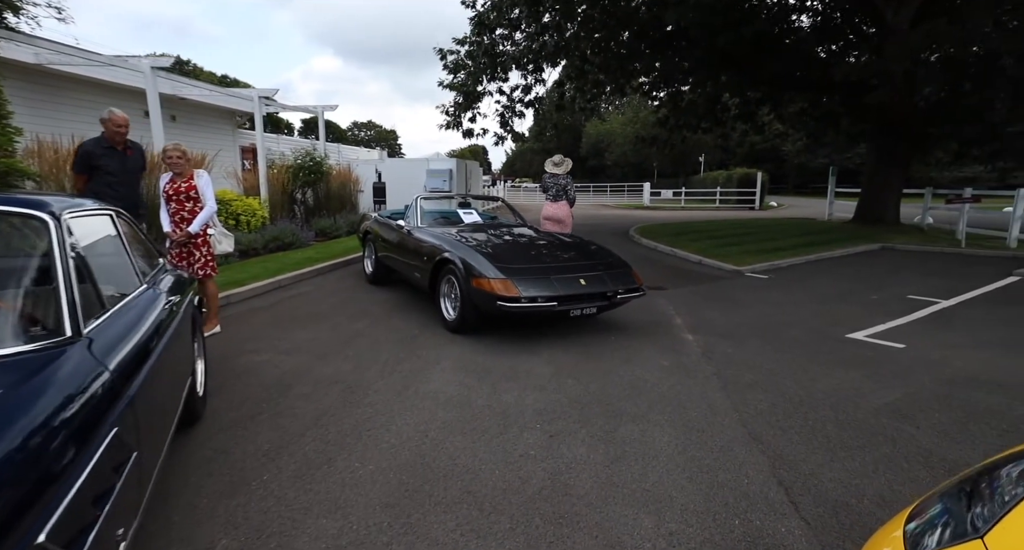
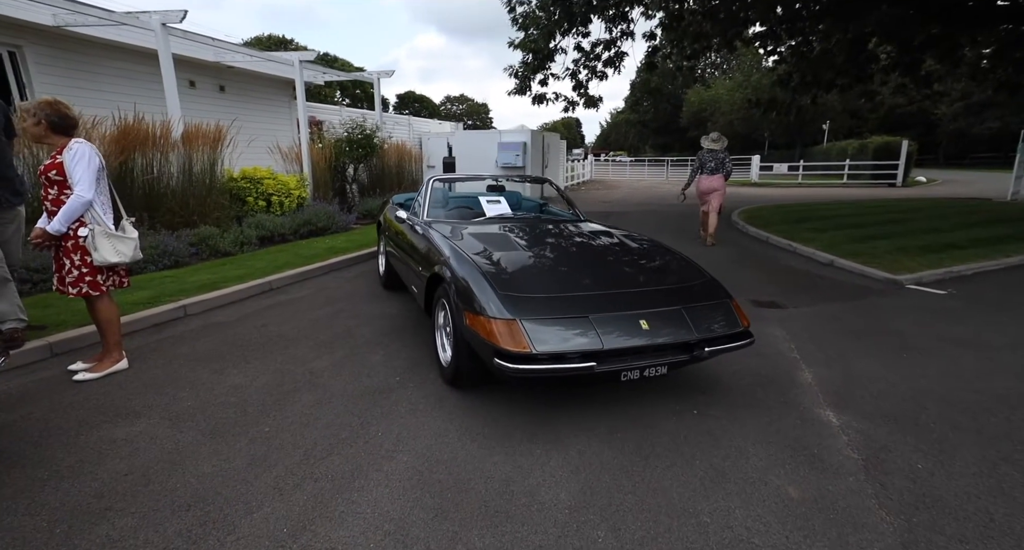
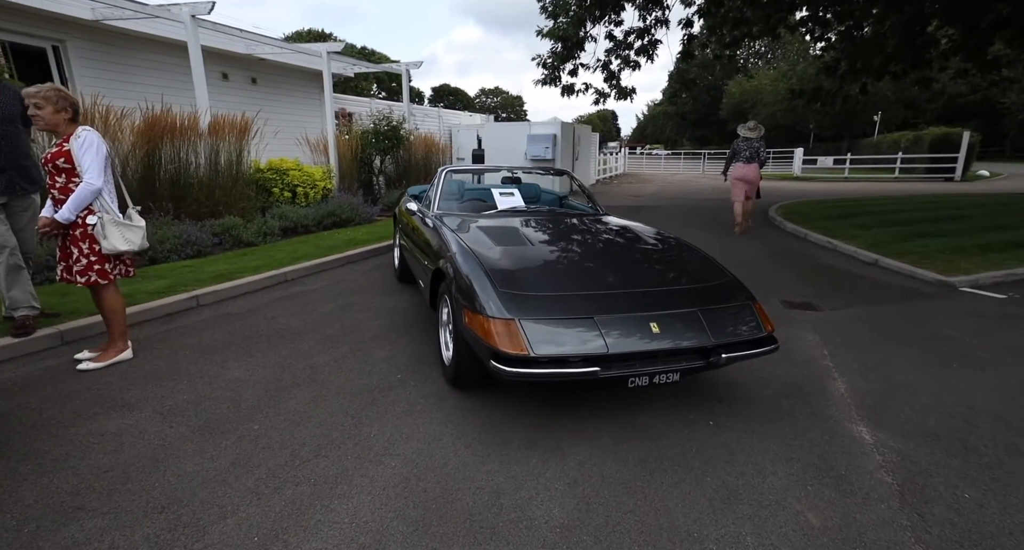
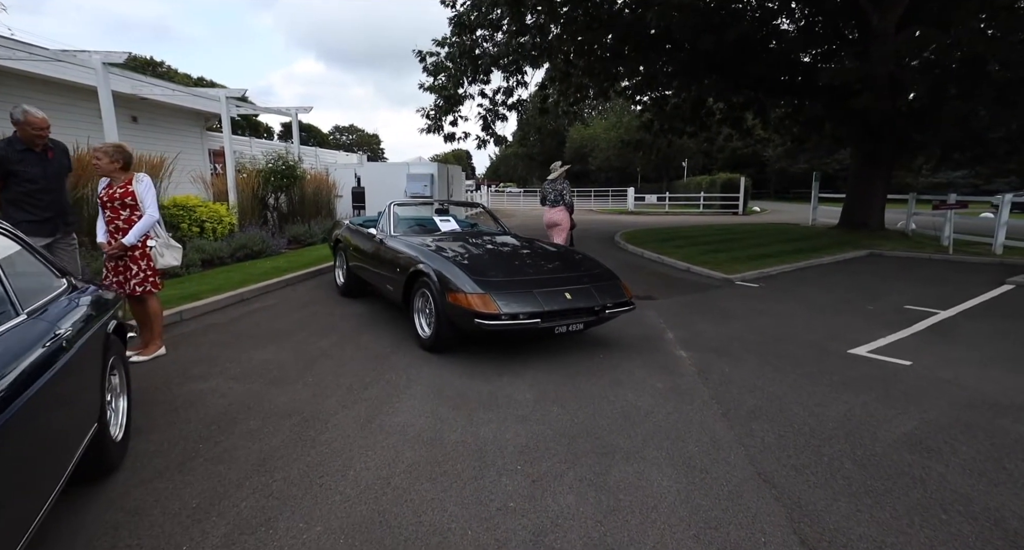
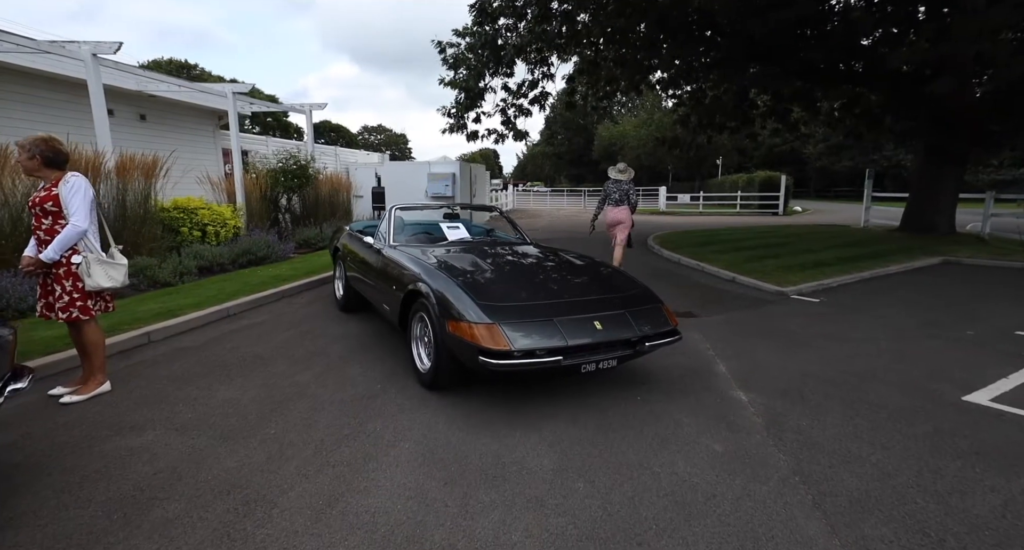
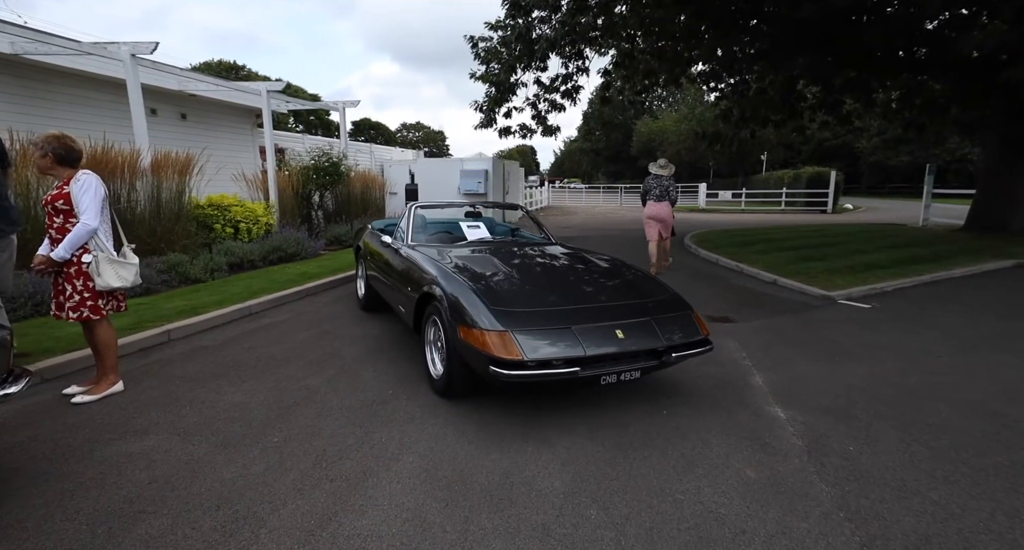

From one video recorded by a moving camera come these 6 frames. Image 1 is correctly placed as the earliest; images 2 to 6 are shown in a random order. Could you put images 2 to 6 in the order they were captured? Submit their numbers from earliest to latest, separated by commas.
4, 5, 6, 2, 3
